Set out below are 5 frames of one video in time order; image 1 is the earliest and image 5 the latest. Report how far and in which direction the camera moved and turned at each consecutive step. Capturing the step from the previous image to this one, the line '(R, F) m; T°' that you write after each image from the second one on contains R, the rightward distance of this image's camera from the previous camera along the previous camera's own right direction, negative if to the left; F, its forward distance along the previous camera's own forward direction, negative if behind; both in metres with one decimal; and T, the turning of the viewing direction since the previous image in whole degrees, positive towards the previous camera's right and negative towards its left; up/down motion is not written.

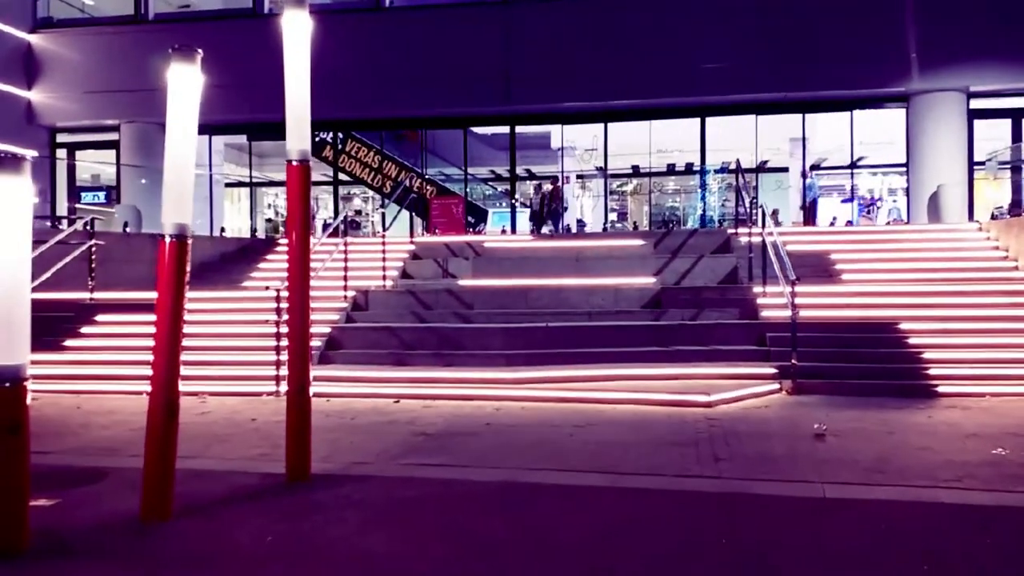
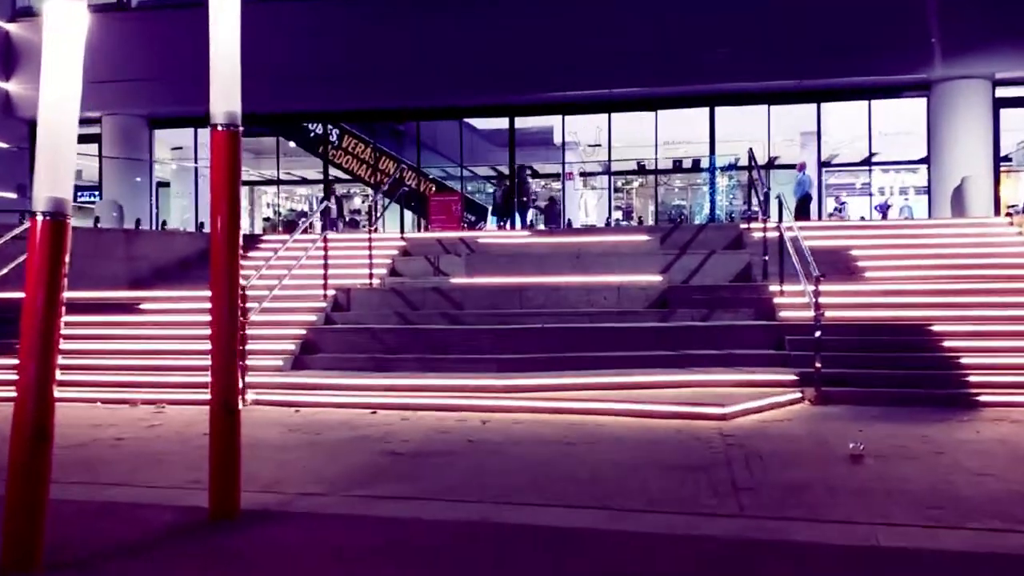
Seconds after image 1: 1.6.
(+0.2, +1.2) m; 0°
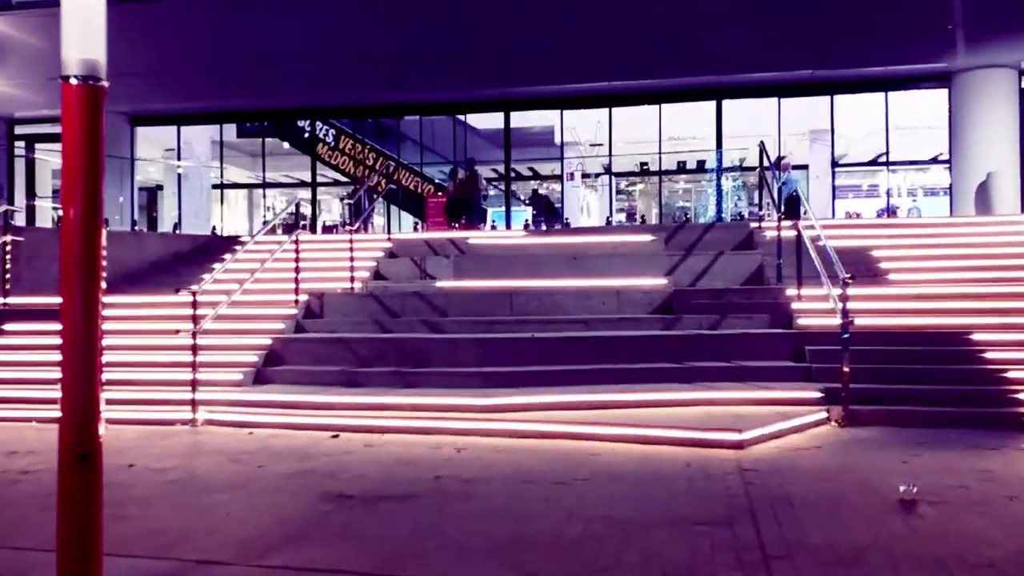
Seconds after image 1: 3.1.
(+0.2, +1.2) m; 0°
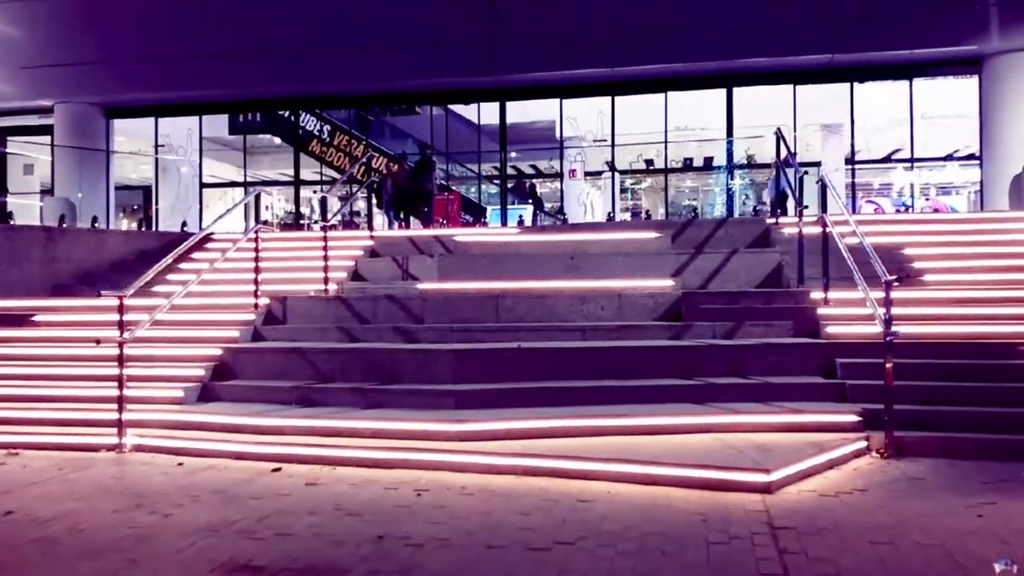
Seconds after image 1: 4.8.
(+0.2, +1.4) m; 0°
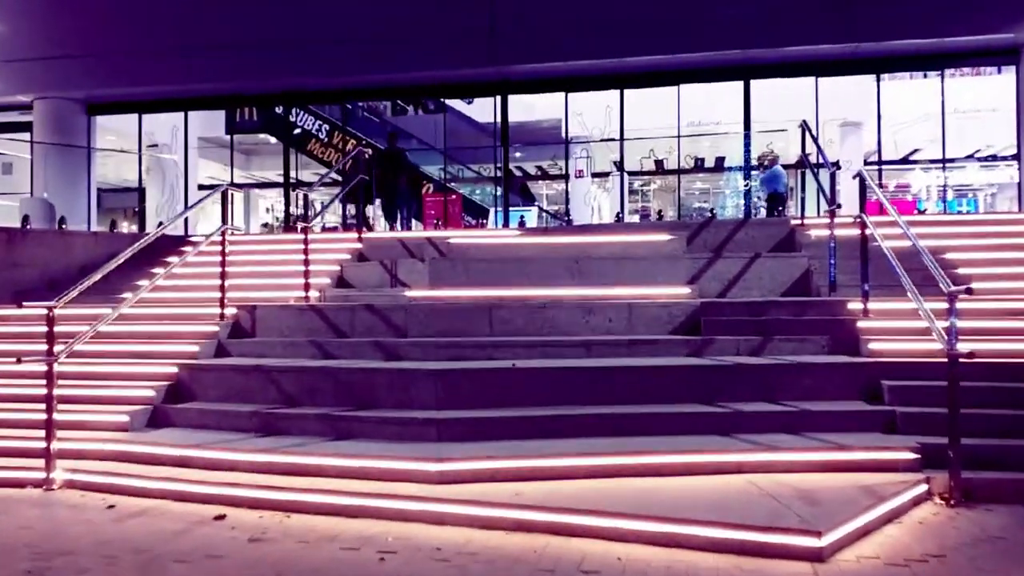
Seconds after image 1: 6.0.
(+0.1, +1.2) m; 0°
